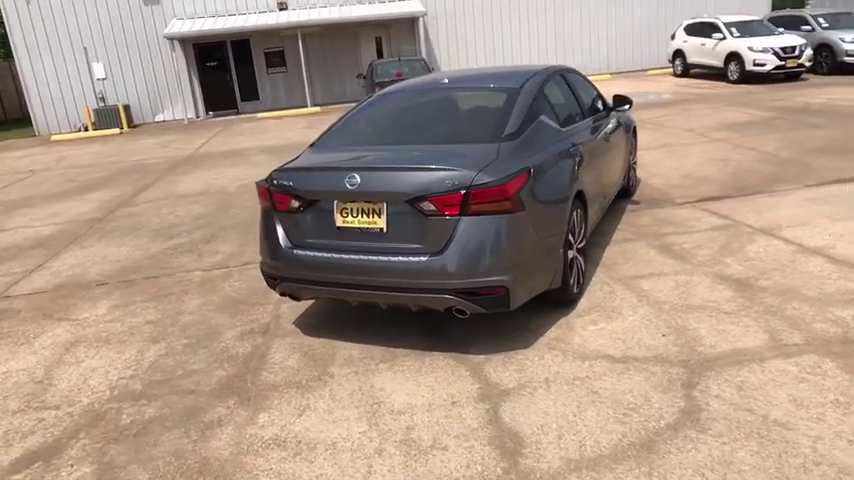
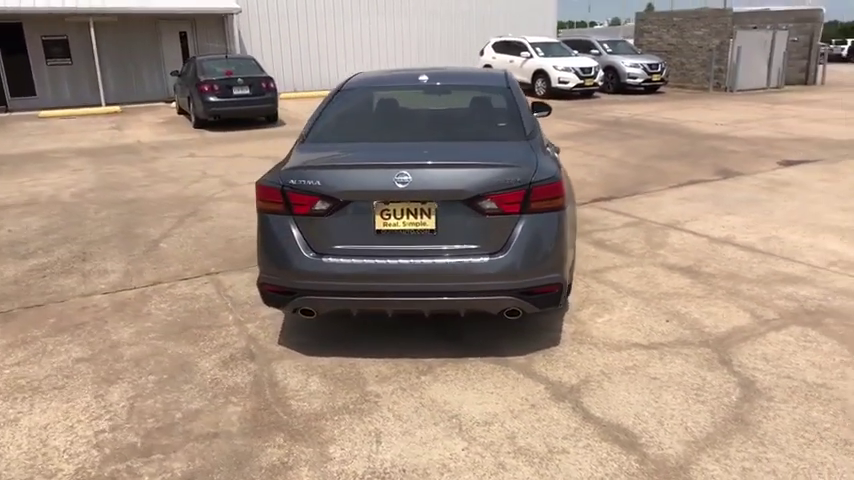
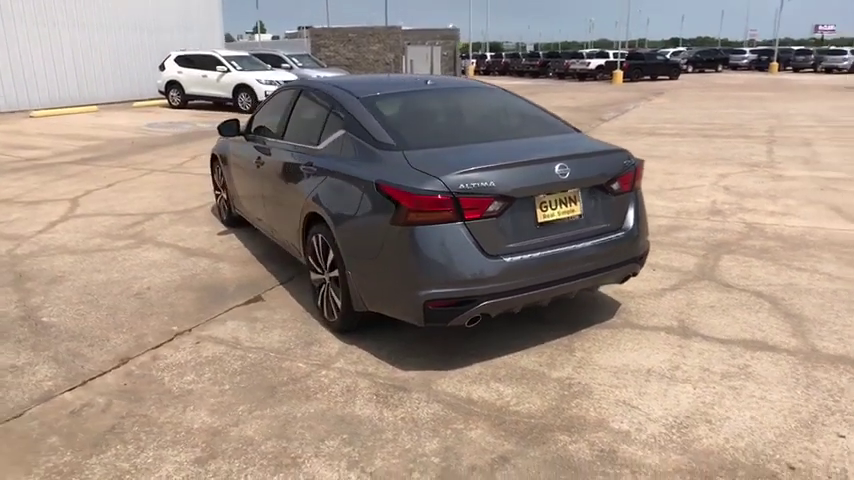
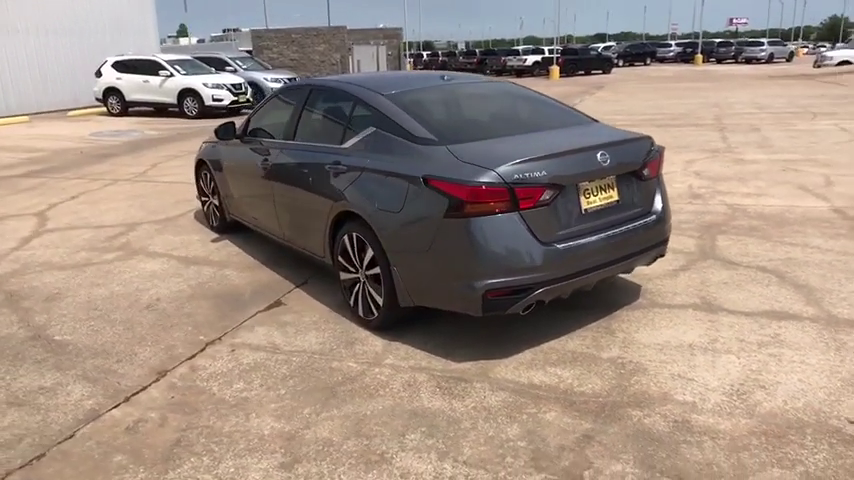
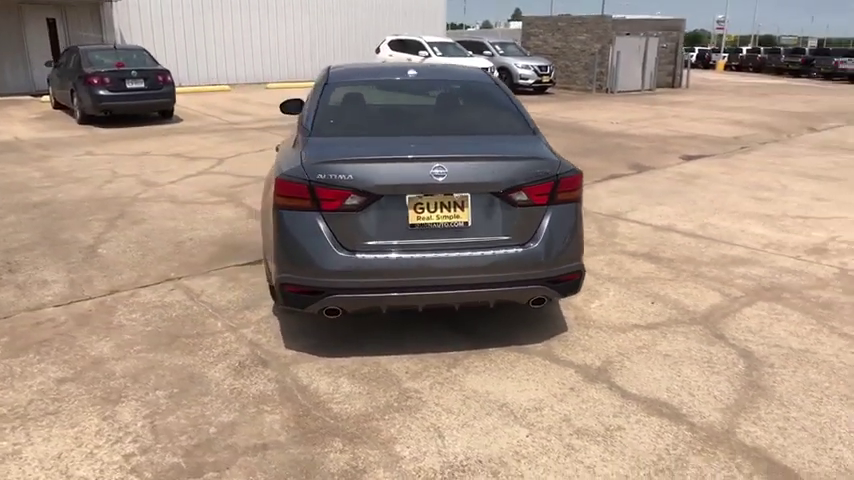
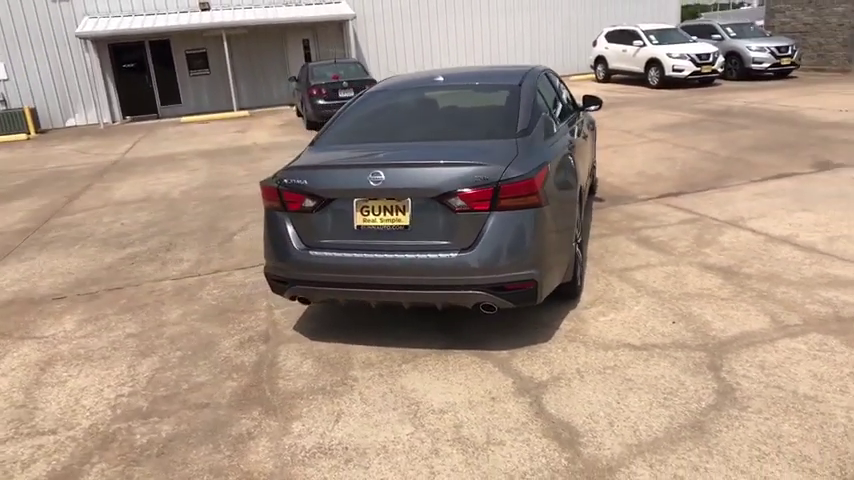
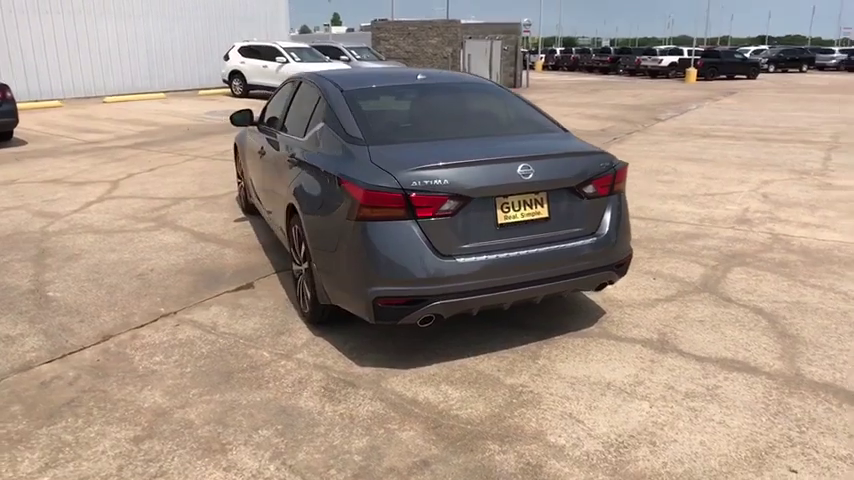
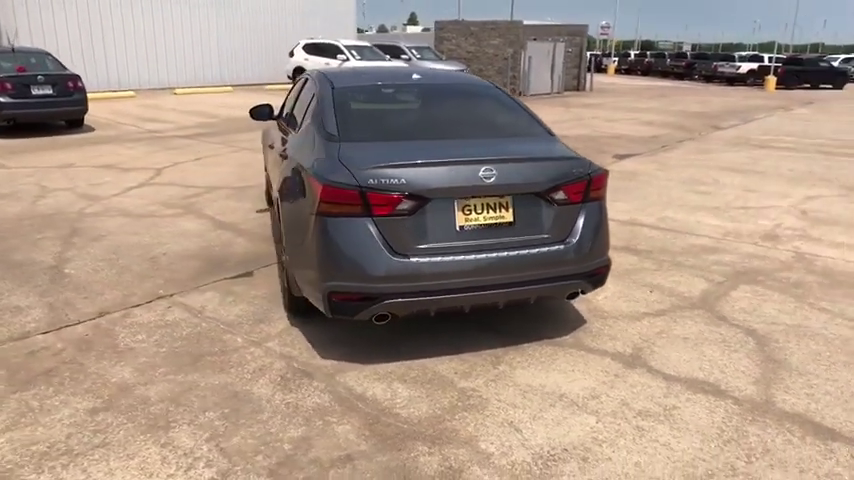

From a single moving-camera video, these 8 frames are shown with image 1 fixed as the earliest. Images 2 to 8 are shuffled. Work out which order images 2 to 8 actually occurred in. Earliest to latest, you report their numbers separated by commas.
6, 2, 5, 8, 7, 3, 4
